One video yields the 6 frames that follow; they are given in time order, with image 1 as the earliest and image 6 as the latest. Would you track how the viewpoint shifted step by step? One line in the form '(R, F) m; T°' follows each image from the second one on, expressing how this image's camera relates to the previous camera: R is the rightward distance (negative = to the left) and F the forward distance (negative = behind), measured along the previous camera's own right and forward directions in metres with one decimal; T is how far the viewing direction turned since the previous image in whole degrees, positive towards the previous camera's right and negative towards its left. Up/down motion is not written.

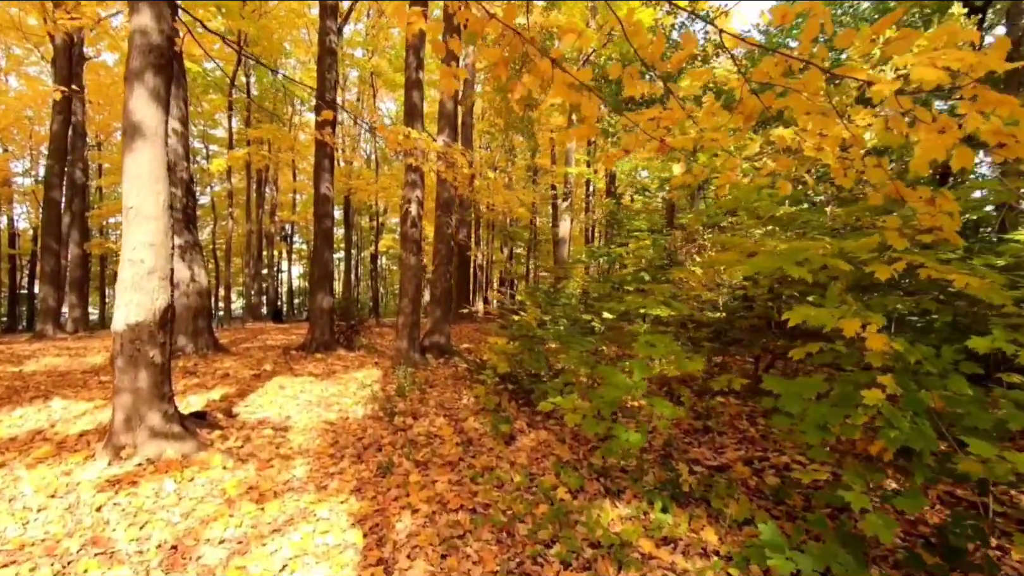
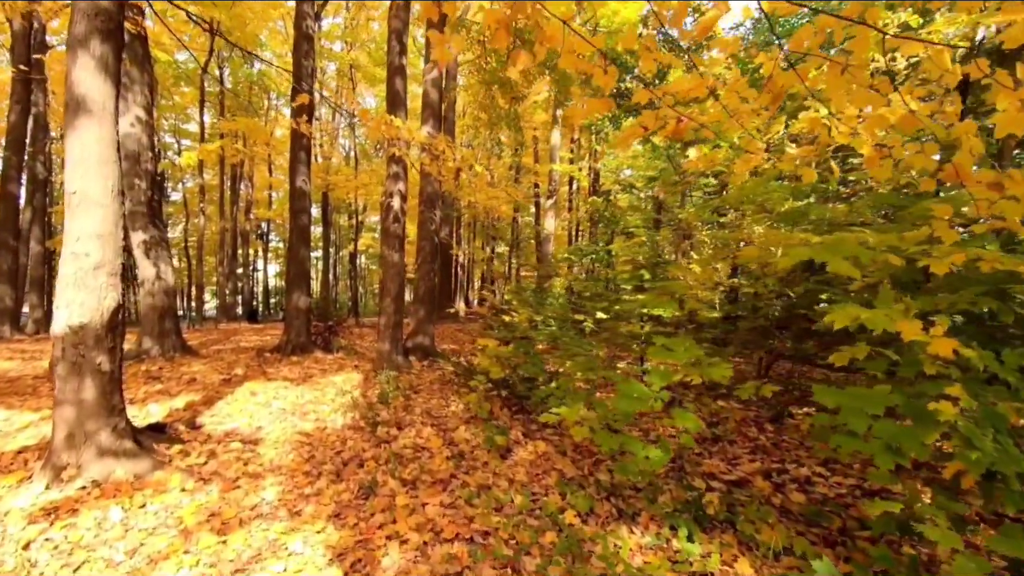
(-0.1, +0.4) m; +2°
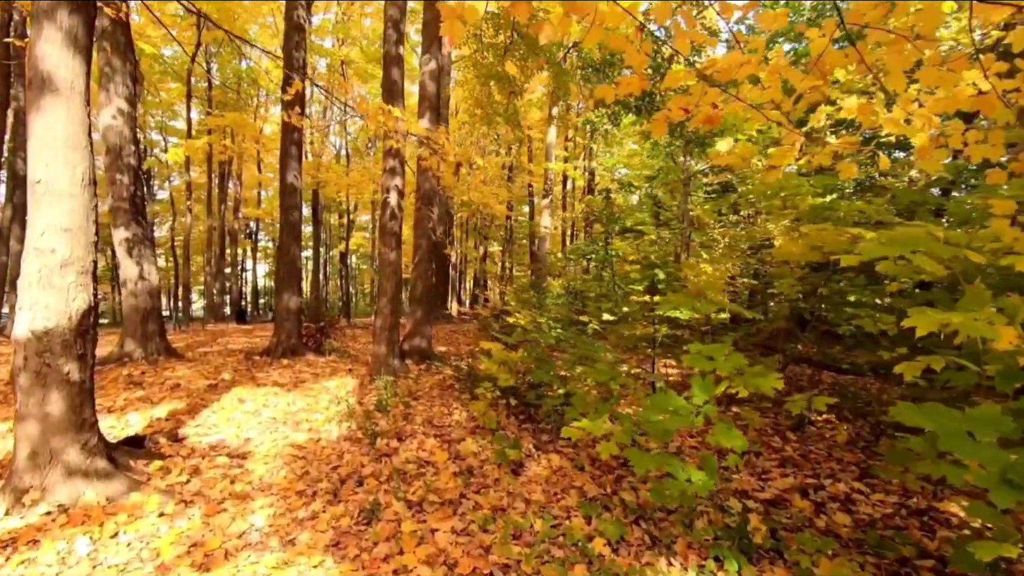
(-0.2, +0.3) m; +1°
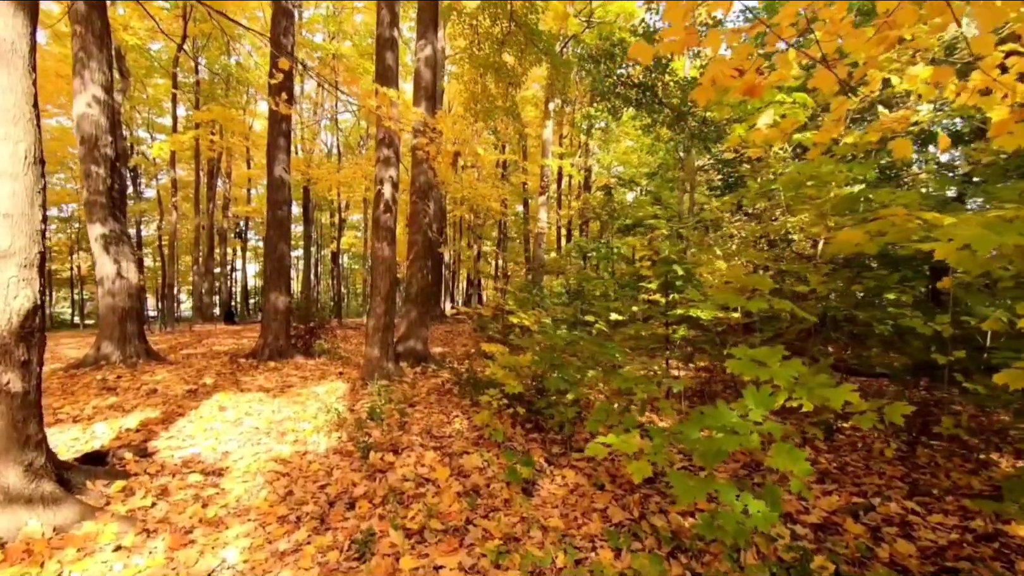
(-0.1, +0.4) m; +1°
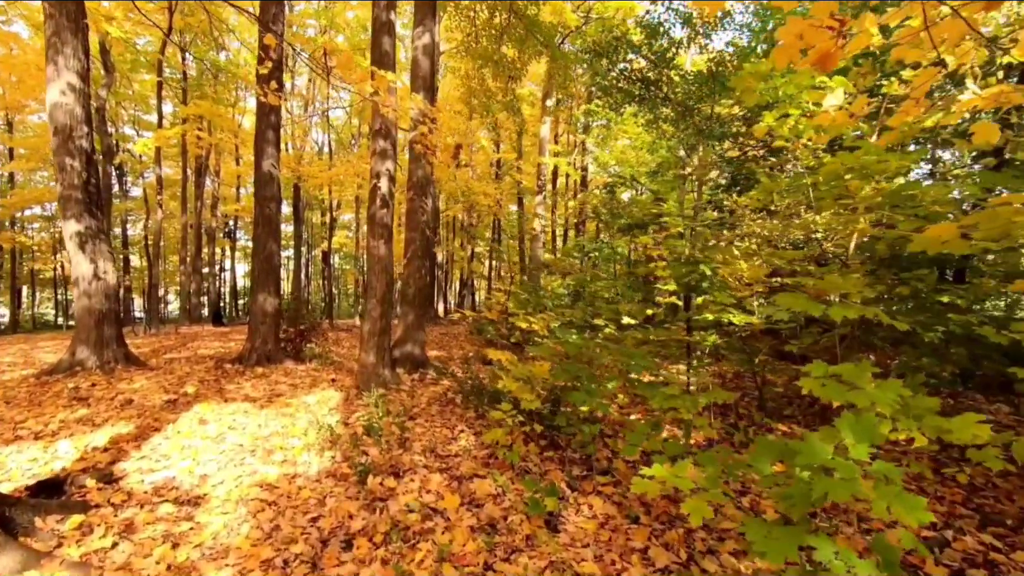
(-0.2, +0.5) m; +1°
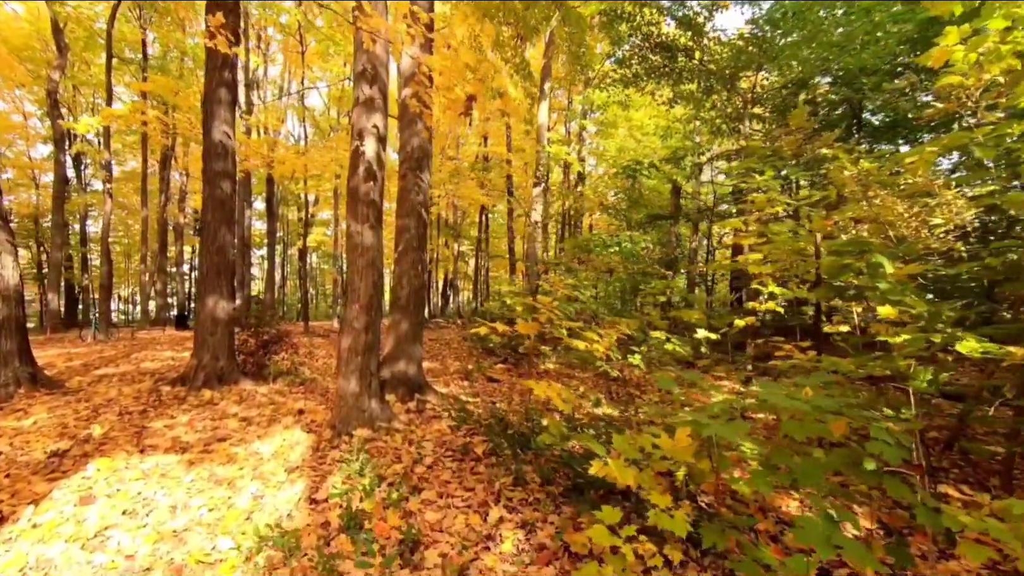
(-0.5, +1.8) m; +2°
